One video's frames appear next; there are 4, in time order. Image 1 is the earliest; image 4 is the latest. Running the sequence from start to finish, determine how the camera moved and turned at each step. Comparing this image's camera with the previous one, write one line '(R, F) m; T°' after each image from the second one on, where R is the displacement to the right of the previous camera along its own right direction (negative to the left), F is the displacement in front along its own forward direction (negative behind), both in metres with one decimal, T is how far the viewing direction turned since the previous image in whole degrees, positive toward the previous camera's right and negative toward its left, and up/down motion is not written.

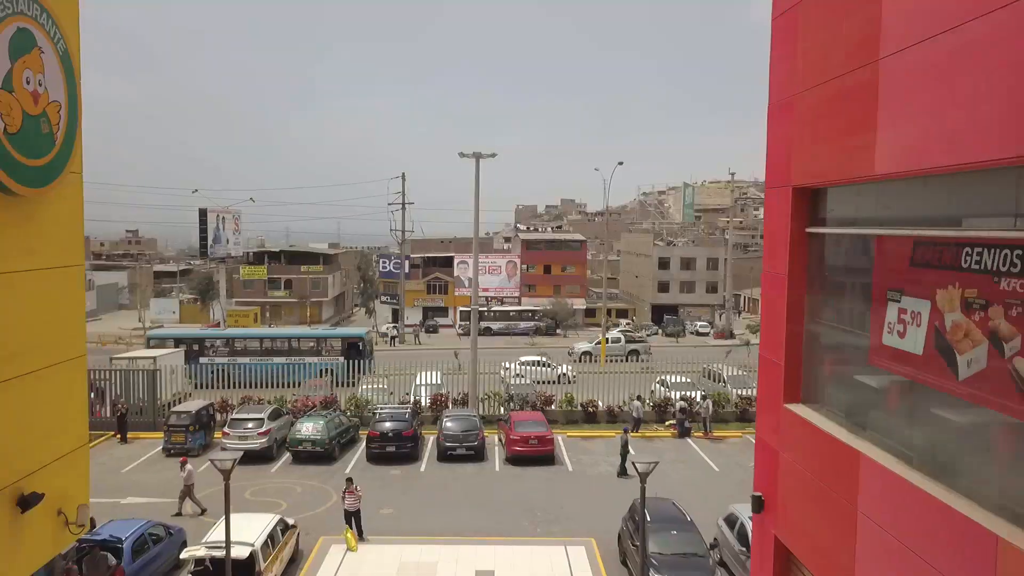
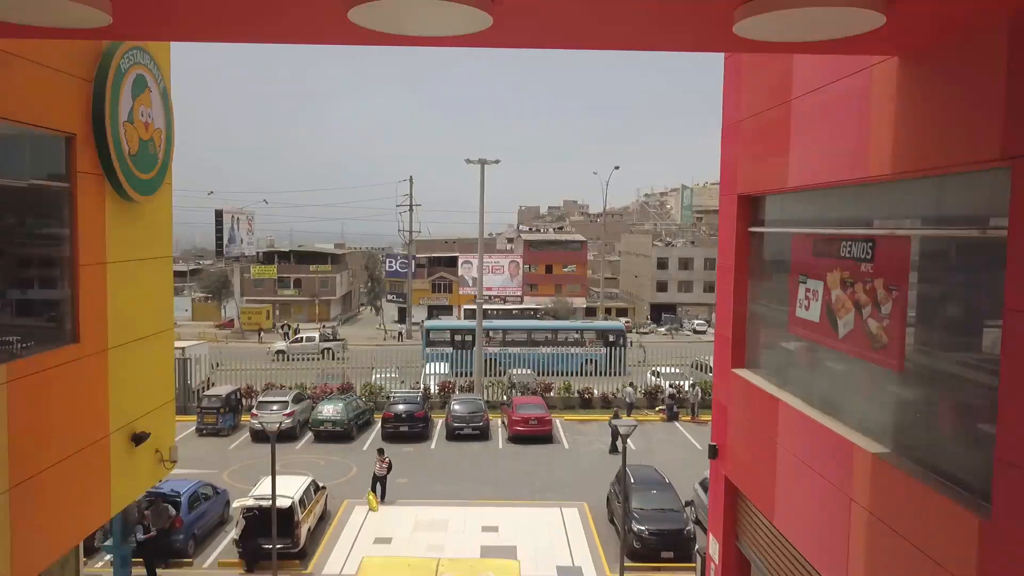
(0.0, -2.2) m; 0°
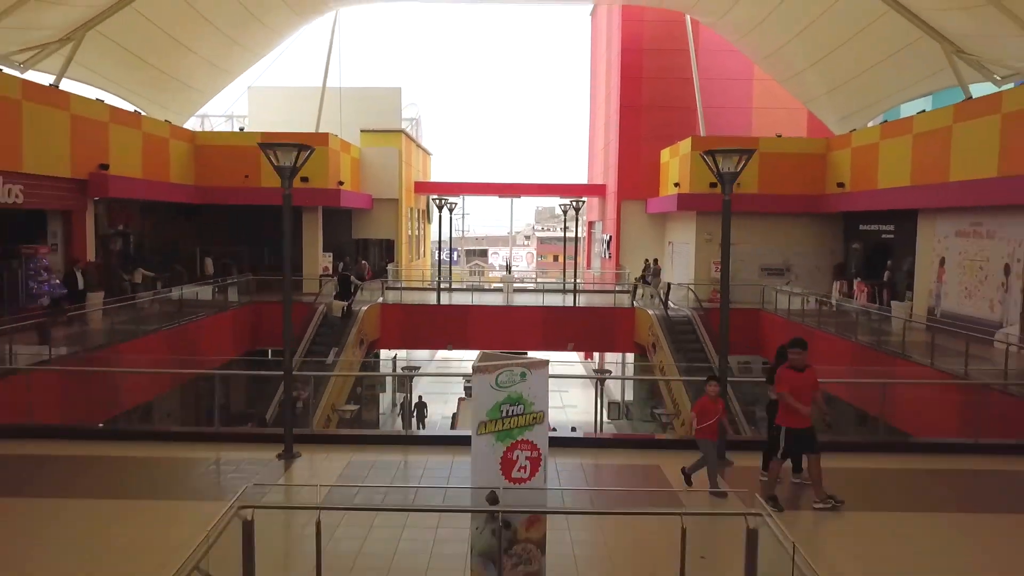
(+0.3, -27.5) m; -1°
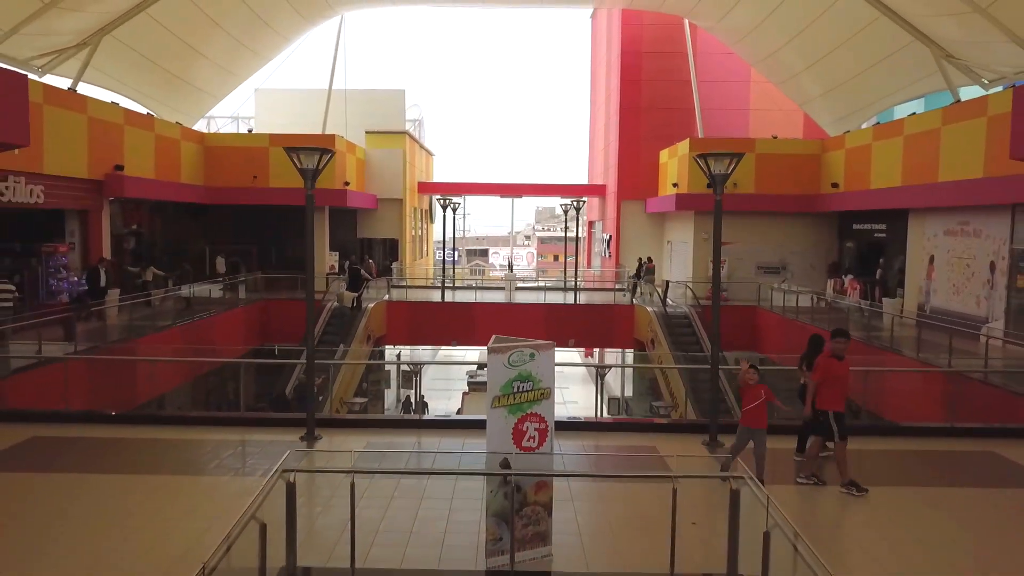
(-0.1, -0.6) m; 0°
